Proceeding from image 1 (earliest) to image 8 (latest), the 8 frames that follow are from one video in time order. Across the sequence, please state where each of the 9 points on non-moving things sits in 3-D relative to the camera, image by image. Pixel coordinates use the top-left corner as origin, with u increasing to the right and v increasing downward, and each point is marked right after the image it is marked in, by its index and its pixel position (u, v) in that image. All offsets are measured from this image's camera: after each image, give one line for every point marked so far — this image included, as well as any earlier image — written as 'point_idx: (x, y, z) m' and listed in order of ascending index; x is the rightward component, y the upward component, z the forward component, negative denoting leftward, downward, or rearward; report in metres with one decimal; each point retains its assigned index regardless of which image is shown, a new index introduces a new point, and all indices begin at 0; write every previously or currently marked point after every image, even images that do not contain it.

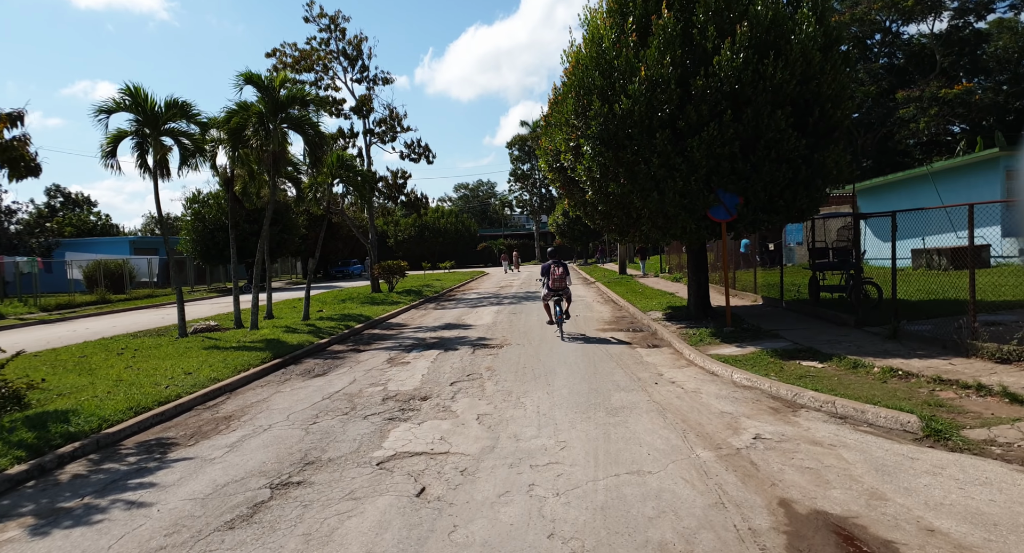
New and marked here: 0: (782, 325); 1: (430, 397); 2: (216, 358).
0: (+4.8, -0.9, +11.6) m
1: (-1.0, -1.5, +7.9) m
2: (-4.8, -1.3, +10.5) m
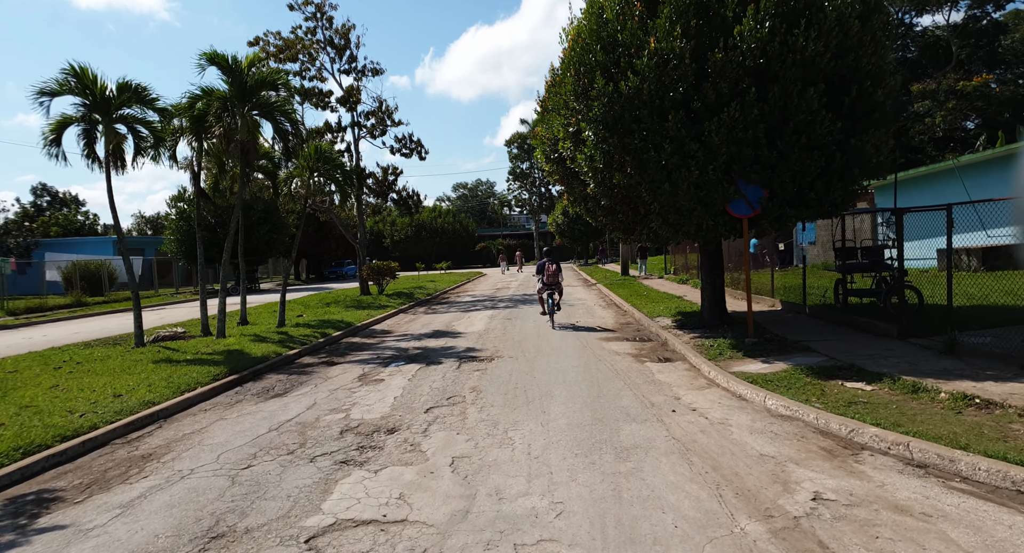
0: (+4.7, -0.9, +10.2) m
1: (-1.1, -1.5, +6.5) m
2: (-5.0, -1.4, +9.1) m
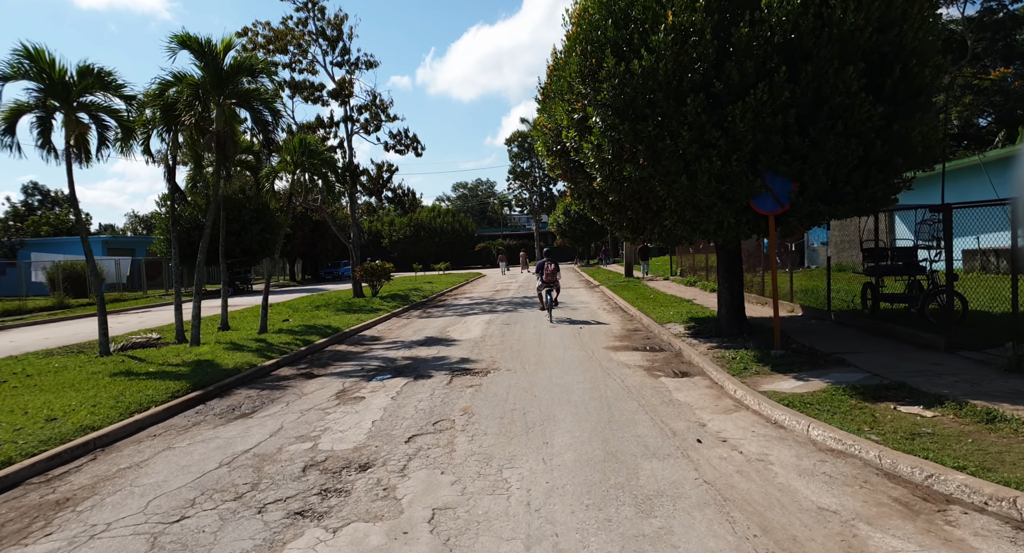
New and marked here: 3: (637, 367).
0: (+4.7, -1.0, +9.1) m
1: (-1.2, -1.6, +5.4) m
2: (-5.0, -1.4, +8.1) m
3: (+1.9, -1.3, +9.6) m
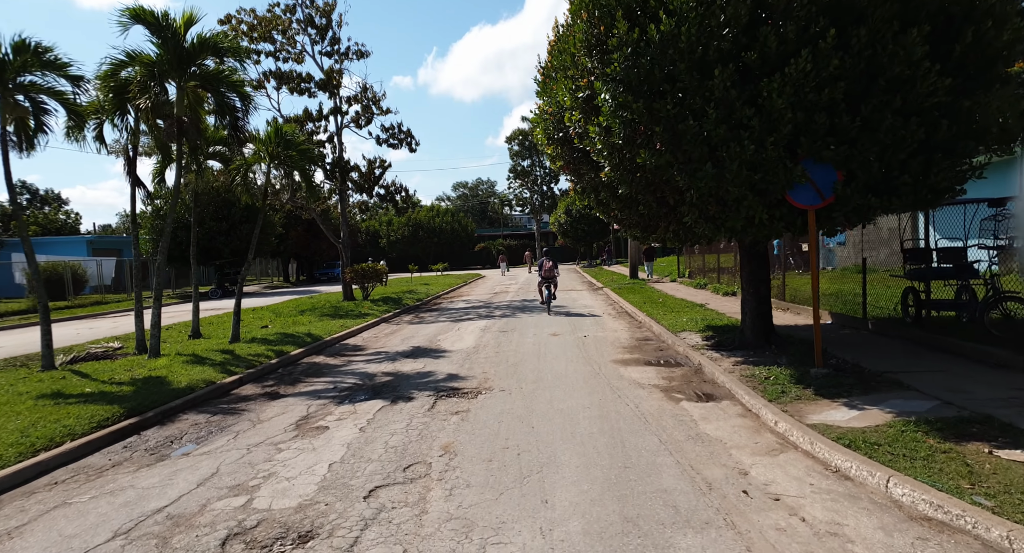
0: (+4.6, -1.0, +7.8) m
1: (-1.2, -1.6, +4.1) m
2: (-5.1, -1.5, +6.7) m
3: (+1.8, -1.4, +8.3) m
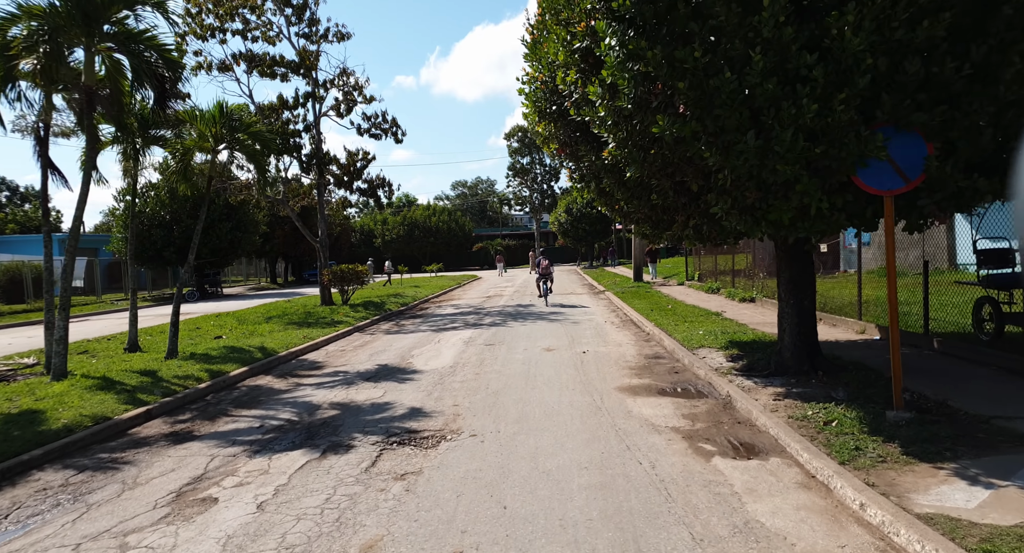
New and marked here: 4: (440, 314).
0: (+4.3, -1.1, +5.8) m
1: (-1.5, -1.7, +2.1) m
2: (-5.3, -1.6, +4.8) m
3: (+1.5, -1.5, +6.3) m
4: (-2.2, -1.2, +20.0) m
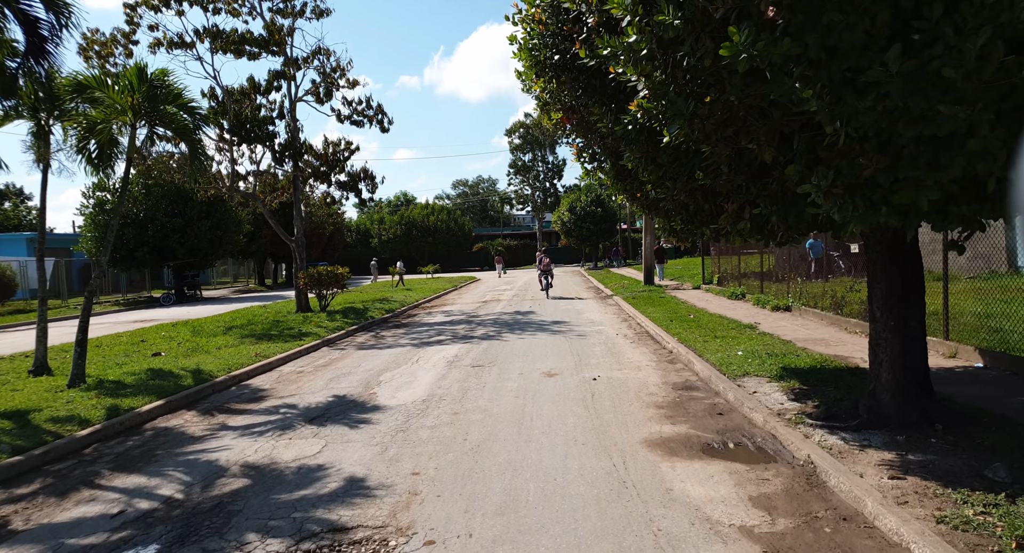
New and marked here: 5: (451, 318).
0: (+4.2, -1.2, +3.4) m
1: (-1.7, -1.8, -0.2) m
2: (-5.4, -1.7, +2.5) m
3: (+1.4, -1.6, +3.9) m
4: (-2.3, -1.3, +17.7) m
5: (-1.8, -1.2, +19.0) m
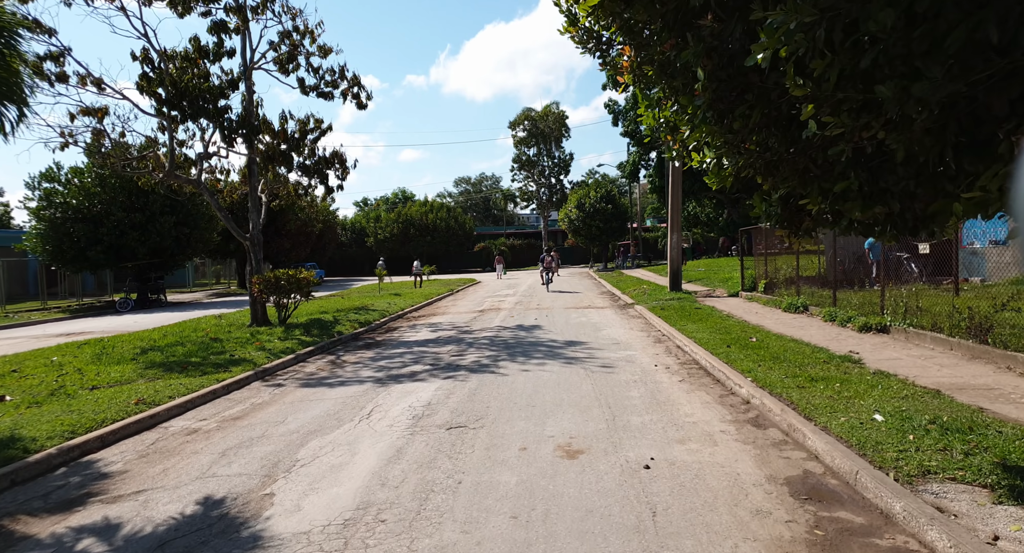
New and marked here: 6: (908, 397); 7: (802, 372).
0: (+4.1, -1.4, -0.3) m
1: (-1.7, -2.0, -3.9) m
2: (-5.5, -1.8, -1.2) m
3: (+1.3, -1.7, +0.2) m
4: (-2.3, -1.4, +14.0) m
5: (-1.7, -1.3, +15.3) m
6: (+3.9, -1.1, +6.4) m
7: (+3.7, -1.1, +8.1) m
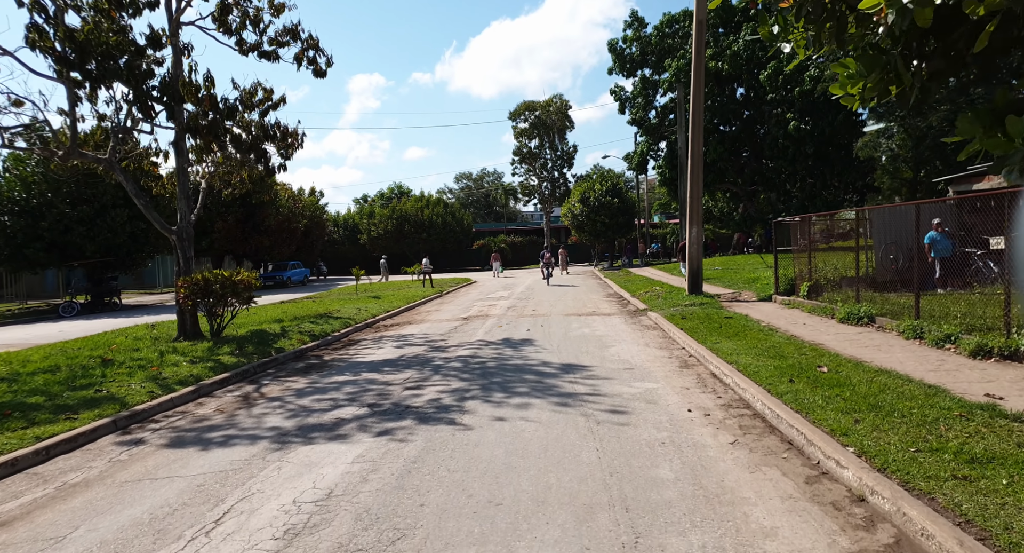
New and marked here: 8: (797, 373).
0: (+3.7, -1.5, -3.5) m
1: (-2.2, -2.1, -7.1) m
2: (-6.0, -1.9, -4.4) m
3: (+0.9, -1.8, -3.0) m
4: (-2.6, -1.4, +10.8) m
5: (-2.1, -1.4, +12.1) m
6: (+3.5, -1.2, +3.2) m
7: (+3.3, -1.2, +4.9) m
8: (+3.6, -1.1, +7.8) m
